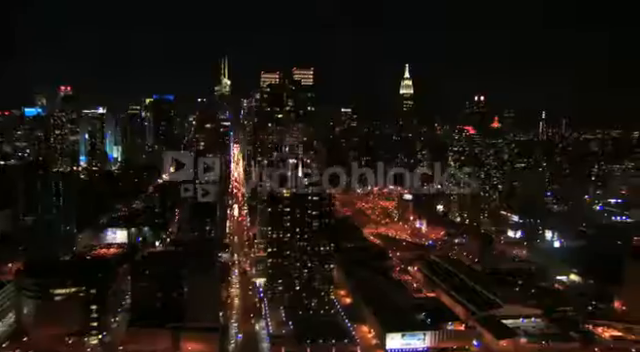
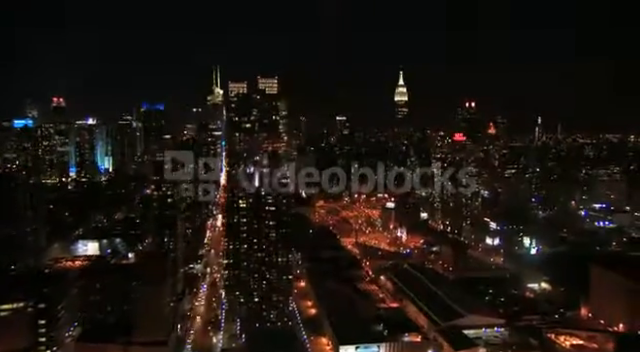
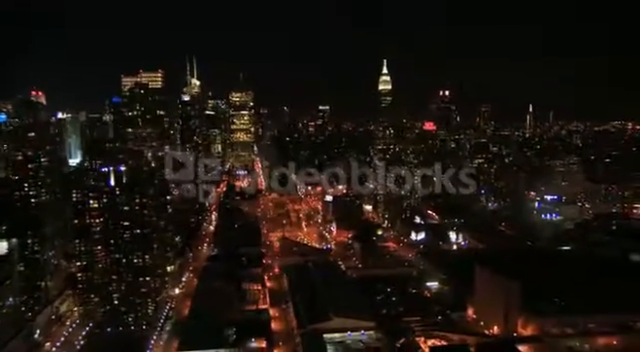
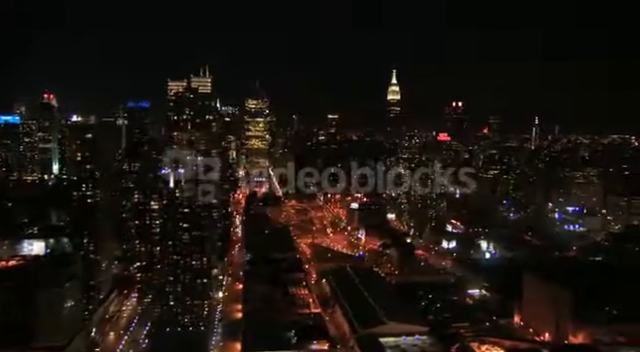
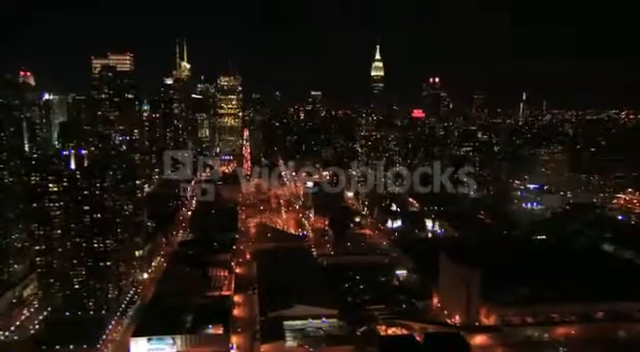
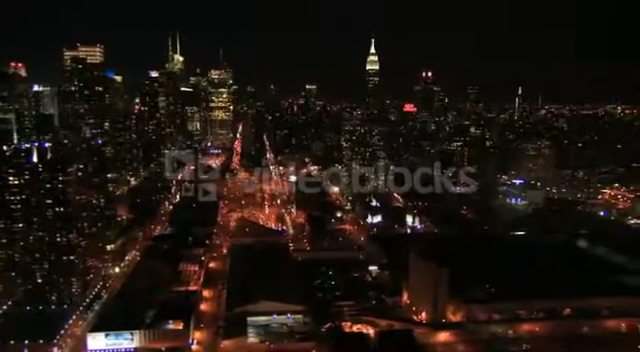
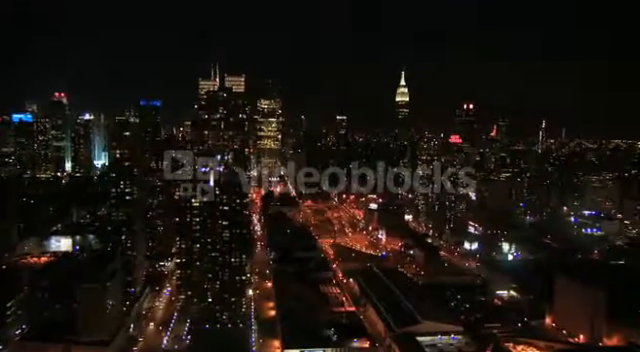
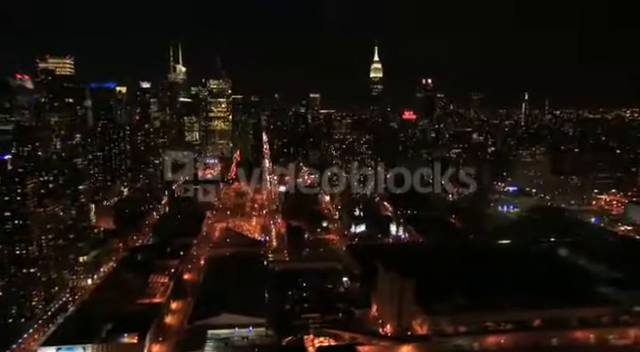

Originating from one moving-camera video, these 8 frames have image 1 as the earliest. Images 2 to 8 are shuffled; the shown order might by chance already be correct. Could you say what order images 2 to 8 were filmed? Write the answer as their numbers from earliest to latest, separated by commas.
2, 7, 4, 3, 5, 6, 8
